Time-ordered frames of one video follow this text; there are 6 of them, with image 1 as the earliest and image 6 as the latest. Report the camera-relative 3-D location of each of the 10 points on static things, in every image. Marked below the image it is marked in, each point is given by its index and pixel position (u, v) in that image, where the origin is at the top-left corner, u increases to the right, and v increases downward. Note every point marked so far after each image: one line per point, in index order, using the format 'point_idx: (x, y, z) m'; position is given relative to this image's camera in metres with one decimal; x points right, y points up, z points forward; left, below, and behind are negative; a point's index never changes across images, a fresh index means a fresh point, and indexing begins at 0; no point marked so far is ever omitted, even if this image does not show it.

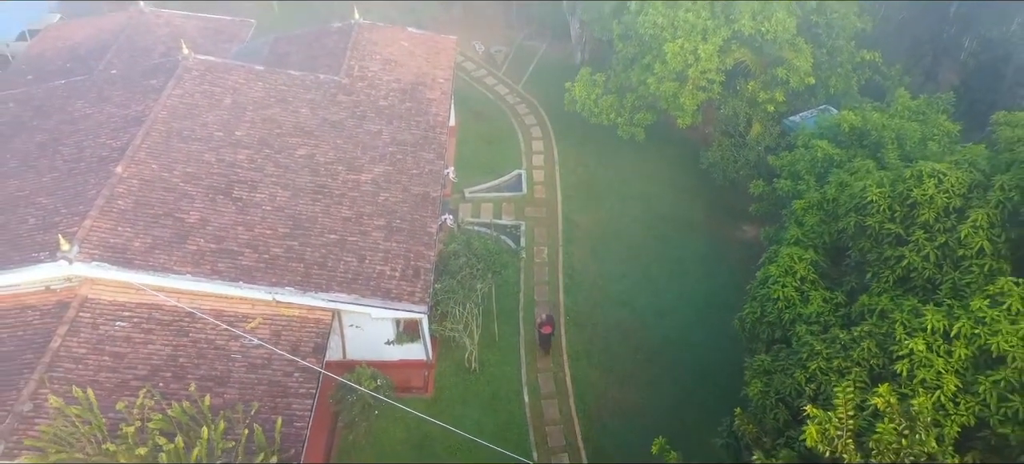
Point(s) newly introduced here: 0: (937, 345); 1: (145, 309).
0: (+5.0, -1.3, +7.3) m
1: (-7.8, -1.6, +13.0) m
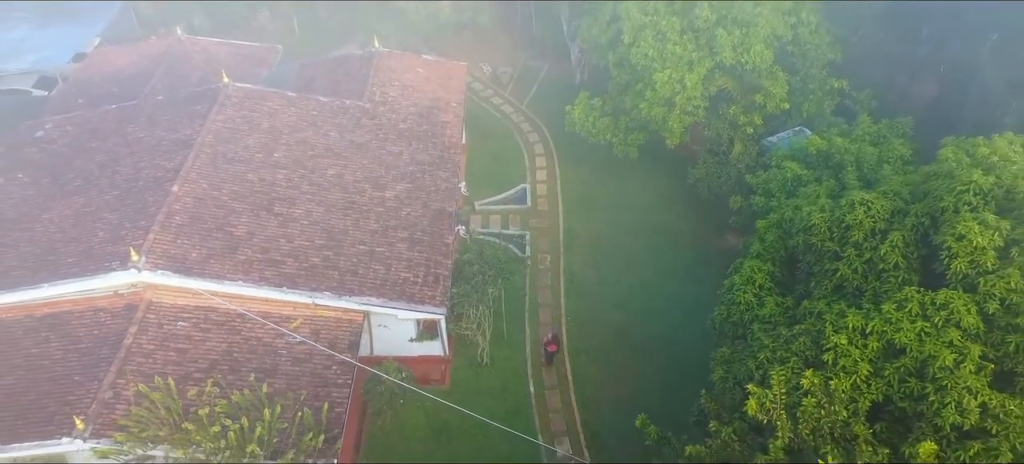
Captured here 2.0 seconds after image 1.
0: (+5.2, -1.6, +9.3) m
1: (-7.6, -1.9, +15.0) m
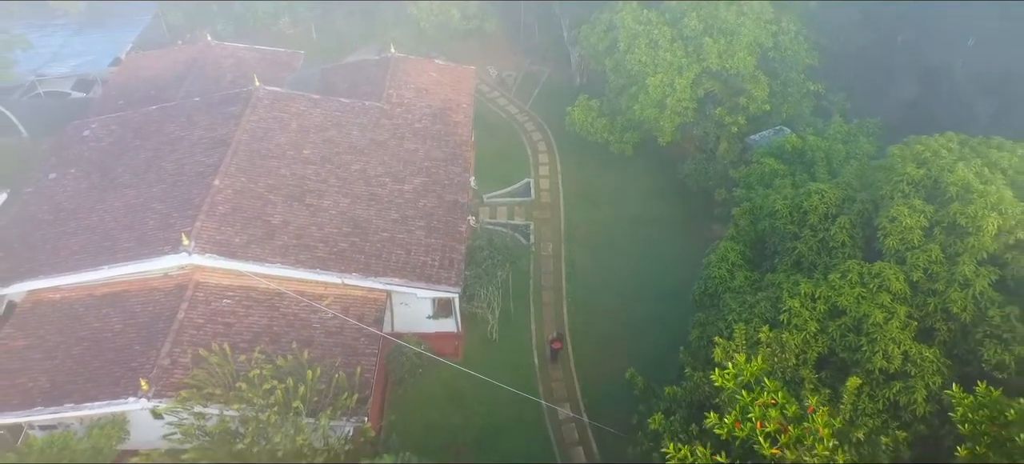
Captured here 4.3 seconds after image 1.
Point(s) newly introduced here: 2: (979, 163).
0: (+5.4, -1.3, +11.2) m
1: (-7.4, -1.6, +16.9) m
2: (+9.0, +1.3, +11.8) m
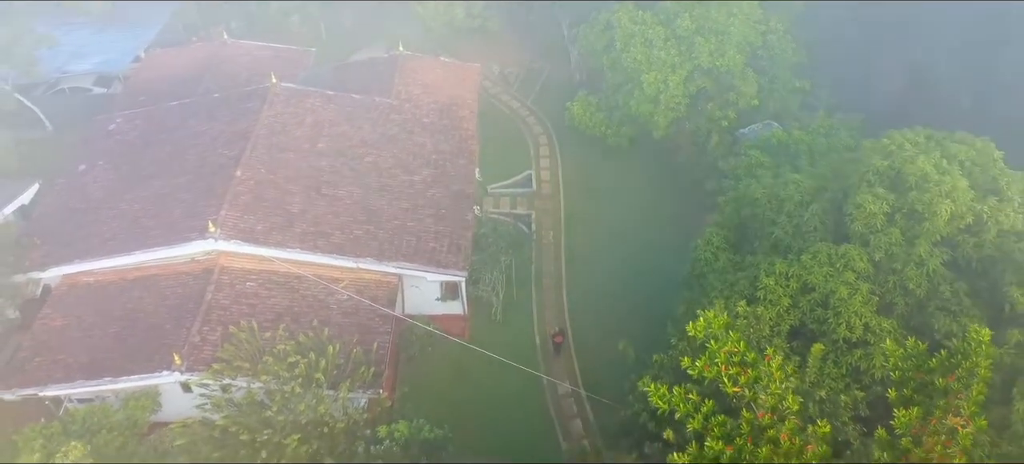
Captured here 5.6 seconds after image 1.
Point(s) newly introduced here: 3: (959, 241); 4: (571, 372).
0: (+5.5, -1.0, +12.5) m
1: (-7.3, -1.2, +18.2) m
2: (+9.1, +1.6, +13.1) m
3: (+8.7, -0.2, +12.0) m
4: (+1.9, -4.4, +19.4) m
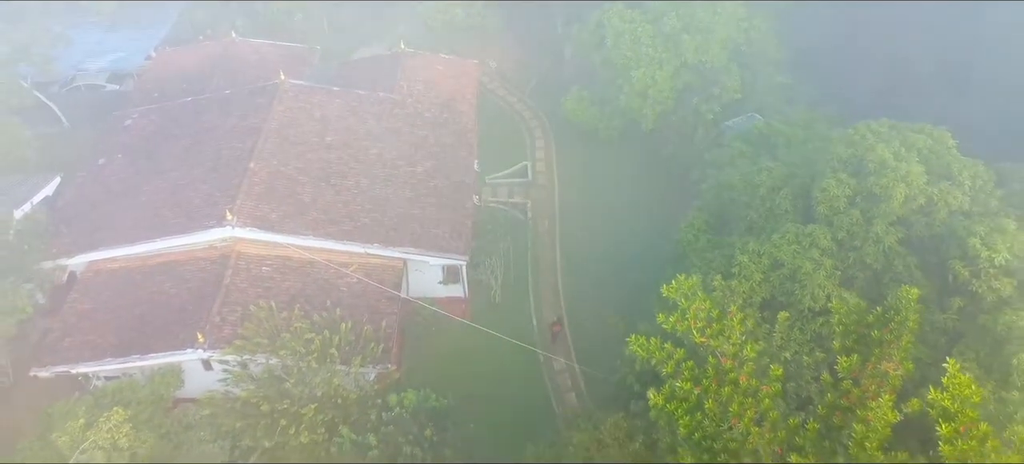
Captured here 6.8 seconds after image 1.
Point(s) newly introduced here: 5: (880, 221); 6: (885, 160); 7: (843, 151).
0: (+5.4, -0.6, +13.8) m
1: (-7.4, -0.8, +19.4) m
2: (+9.0, +2.1, +14.4) m
3: (+8.7, +0.3, +13.3) m
4: (+1.8, -4.0, +20.8) m
5: (+7.9, +0.2, +13.2) m
6: (+8.3, +1.6, +13.8) m
7: (+7.9, +1.9, +14.6) m
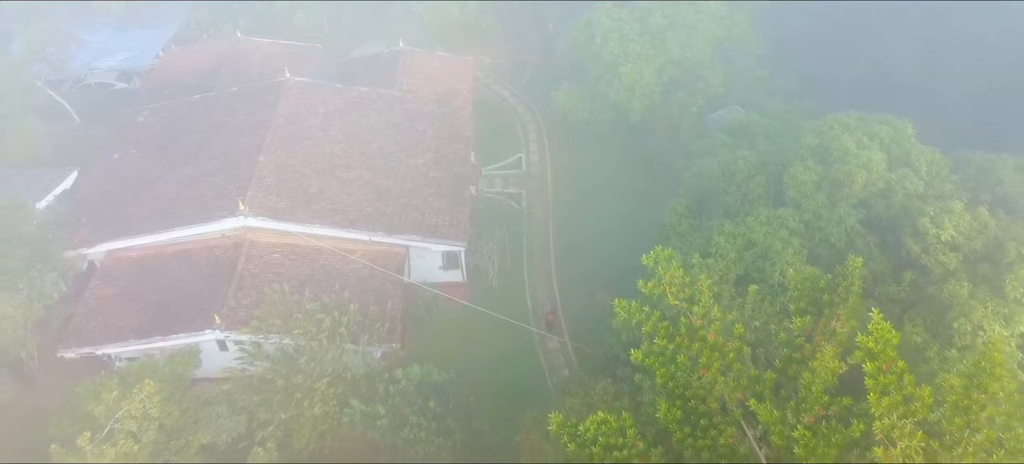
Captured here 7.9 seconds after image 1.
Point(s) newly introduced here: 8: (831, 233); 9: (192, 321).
0: (+5.4, -0.2, +15.1) m
1: (-7.5, -0.5, +20.6) m
2: (+8.9, +2.5, +15.7) m
3: (+8.6, +0.7, +14.6) m
4: (+1.7, -3.5, +22.1) m
5: (+7.8, +0.7, +14.5) m
6: (+8.2, +2.1, +15.1) m
7: (+7.8, +2.4, +15.9) m
8: (+7.5, 0.0, +14.4) m
9: (-9.7, -2.7, +18.7) m
